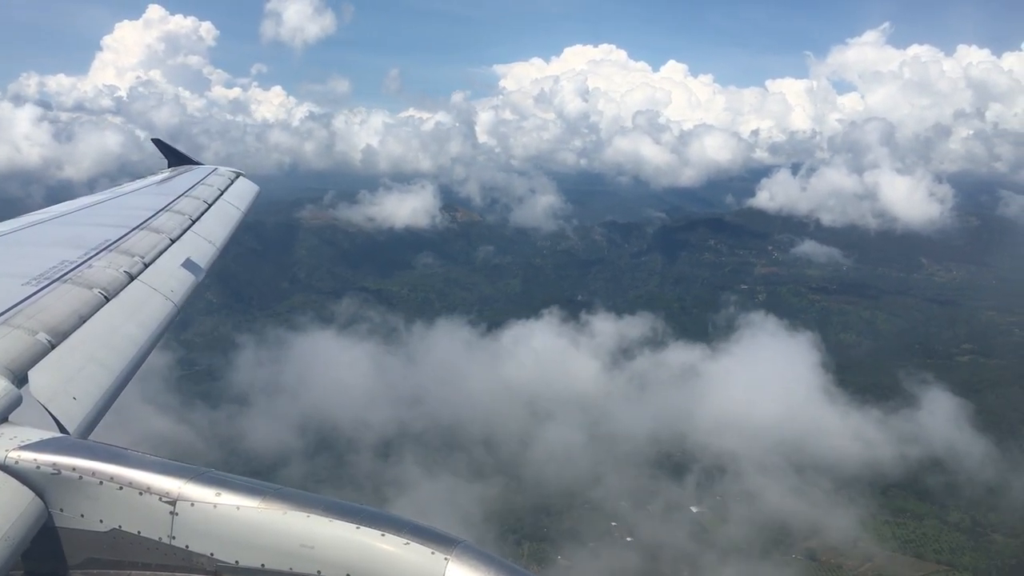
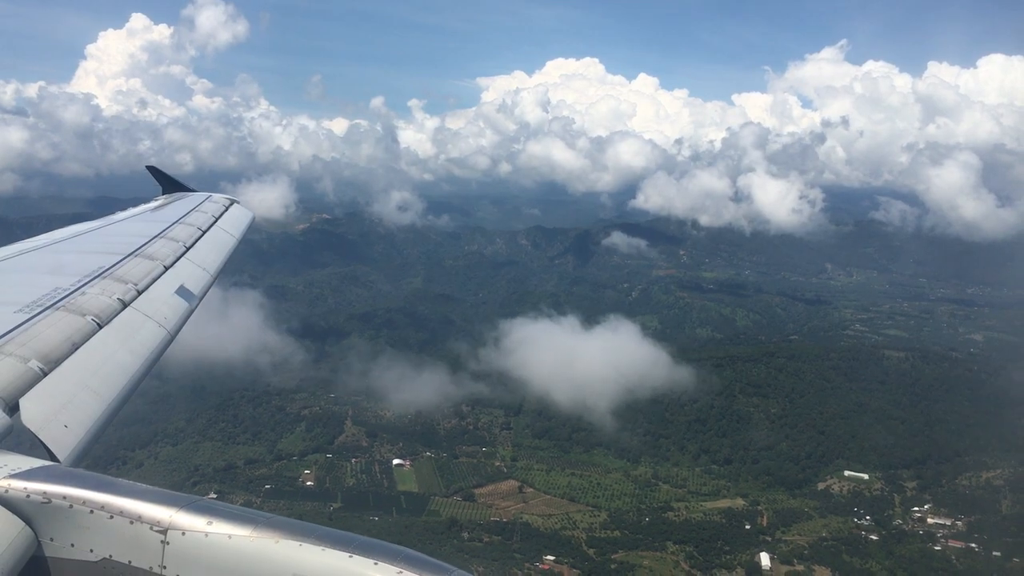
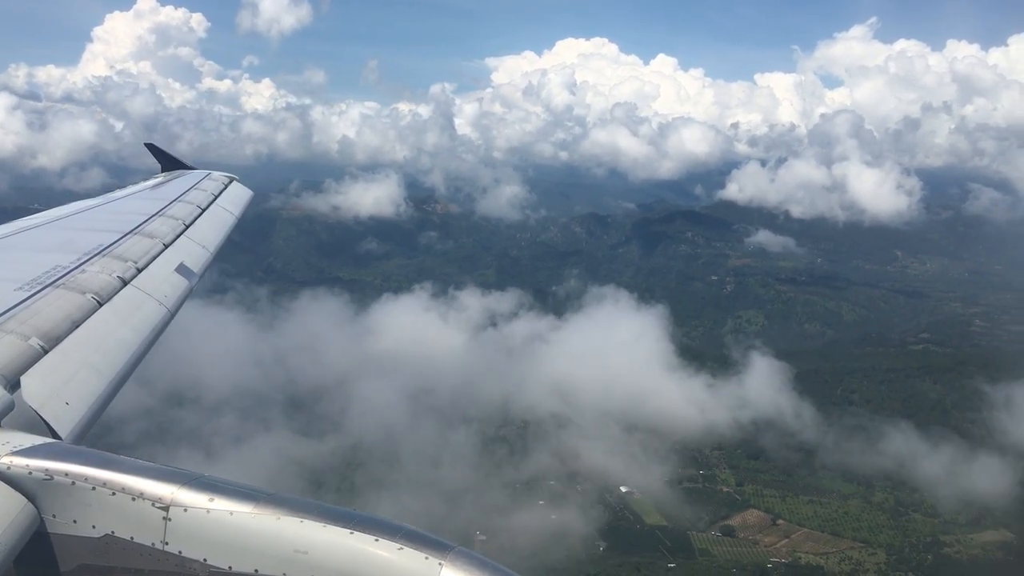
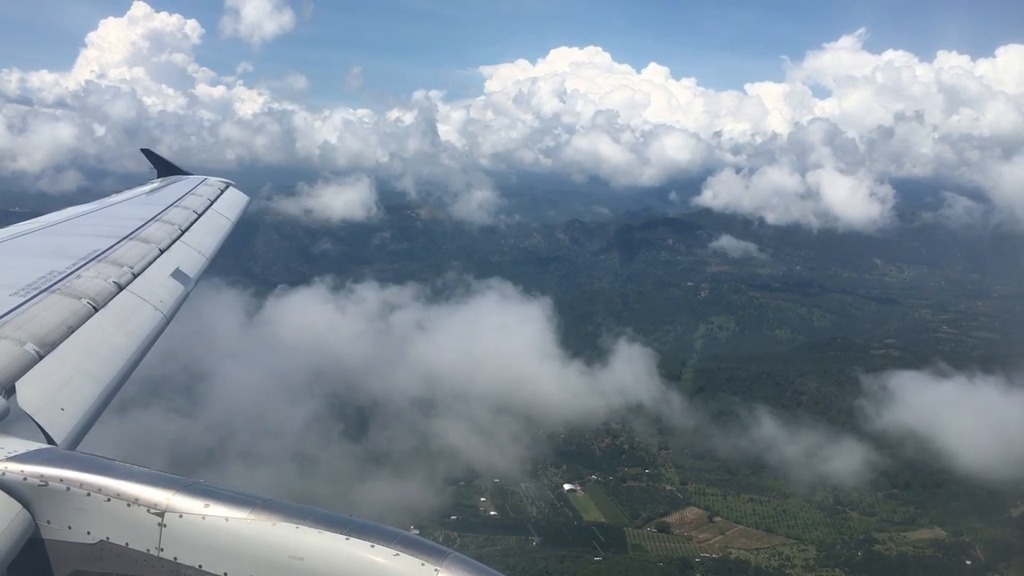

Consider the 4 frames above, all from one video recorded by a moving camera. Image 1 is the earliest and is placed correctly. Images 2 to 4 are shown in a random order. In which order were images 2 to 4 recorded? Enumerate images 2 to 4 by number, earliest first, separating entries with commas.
3, 4, 2
